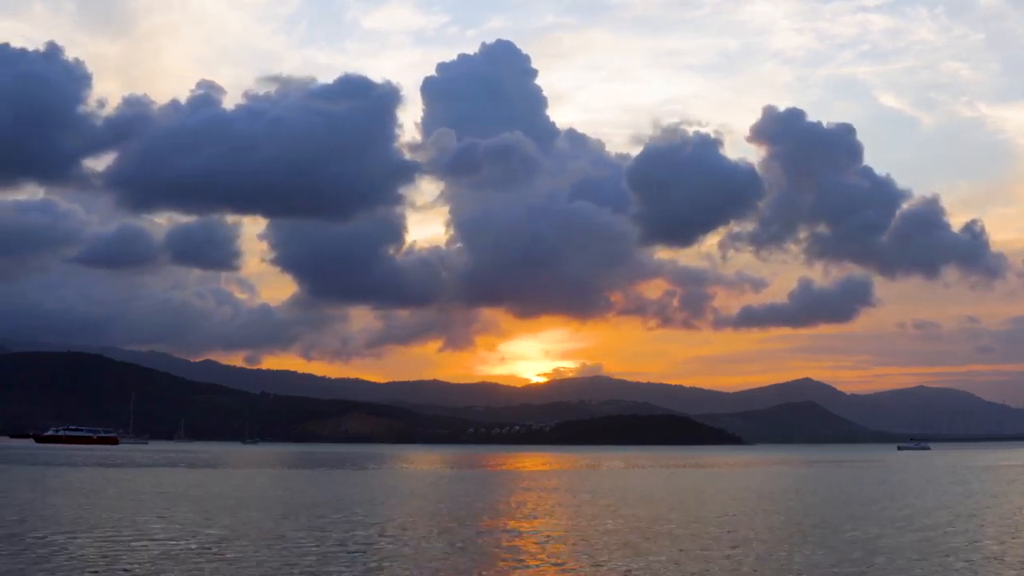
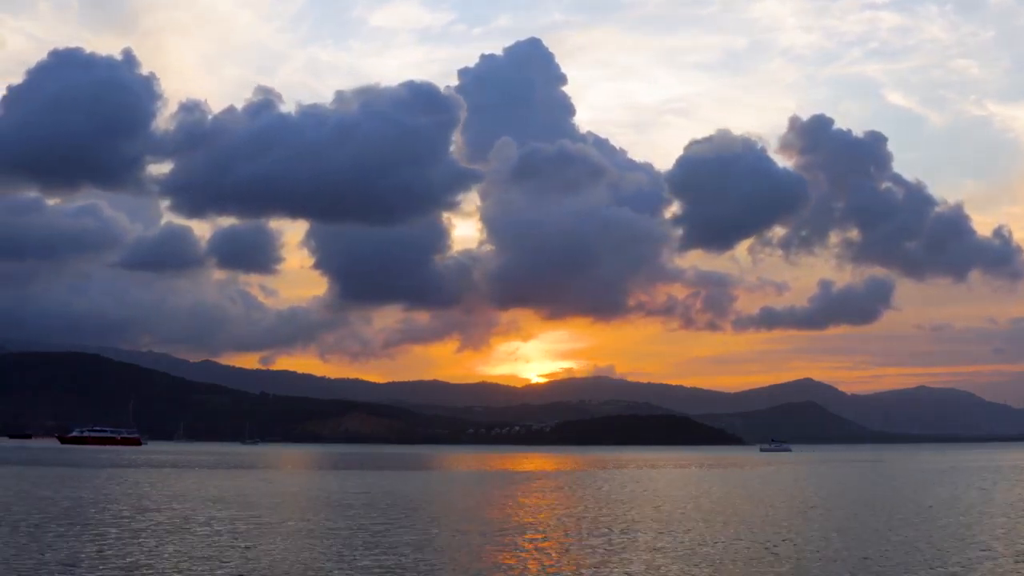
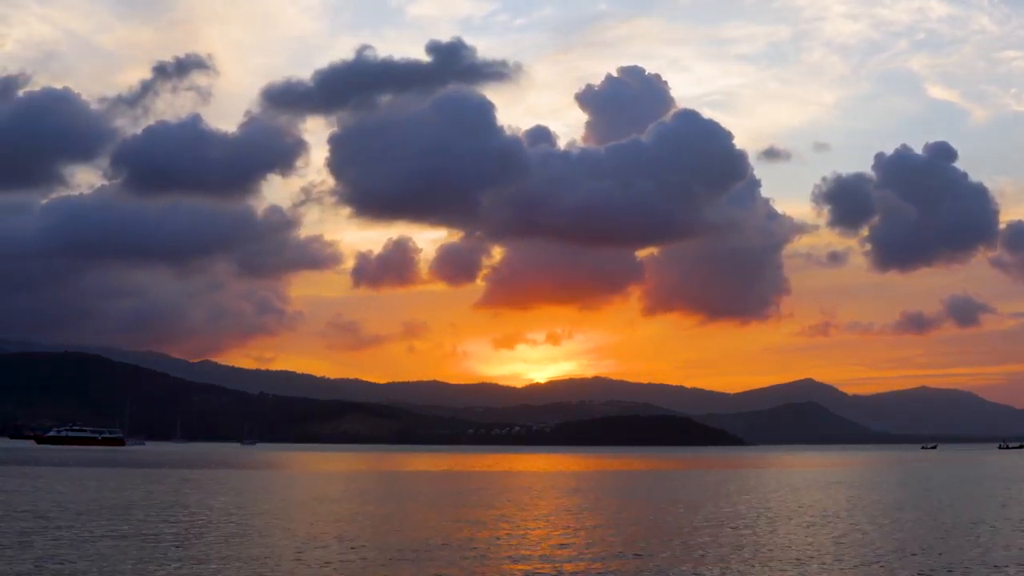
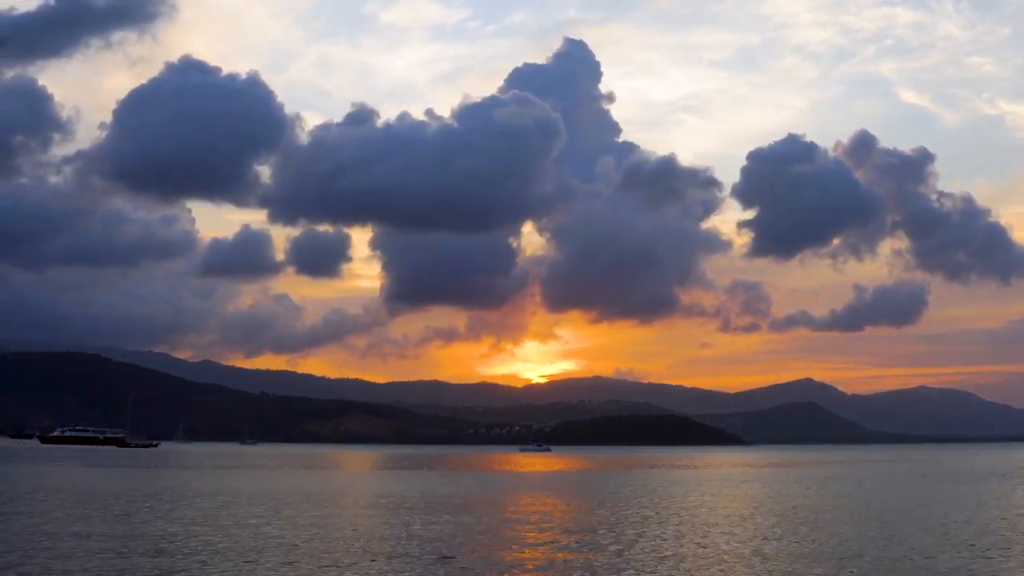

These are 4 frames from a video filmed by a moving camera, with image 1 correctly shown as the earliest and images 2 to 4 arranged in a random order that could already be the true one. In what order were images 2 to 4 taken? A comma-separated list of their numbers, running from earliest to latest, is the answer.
2, 4, 3
